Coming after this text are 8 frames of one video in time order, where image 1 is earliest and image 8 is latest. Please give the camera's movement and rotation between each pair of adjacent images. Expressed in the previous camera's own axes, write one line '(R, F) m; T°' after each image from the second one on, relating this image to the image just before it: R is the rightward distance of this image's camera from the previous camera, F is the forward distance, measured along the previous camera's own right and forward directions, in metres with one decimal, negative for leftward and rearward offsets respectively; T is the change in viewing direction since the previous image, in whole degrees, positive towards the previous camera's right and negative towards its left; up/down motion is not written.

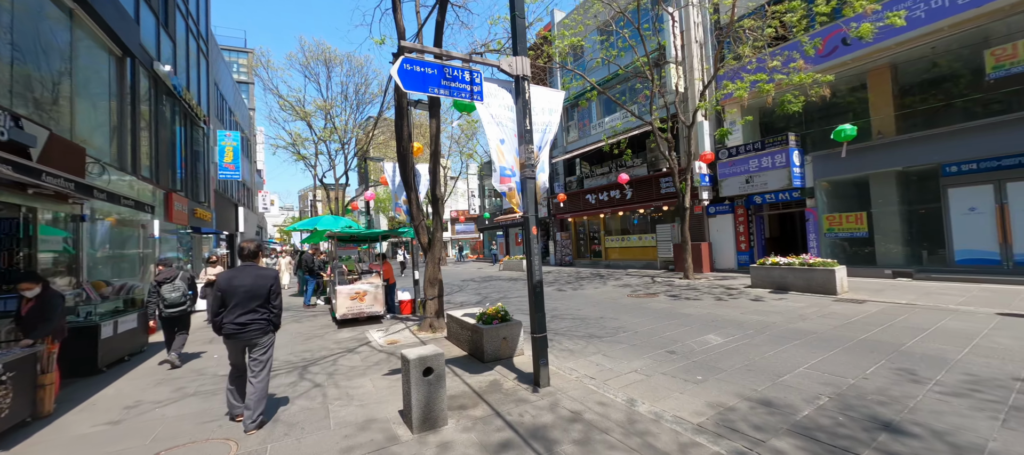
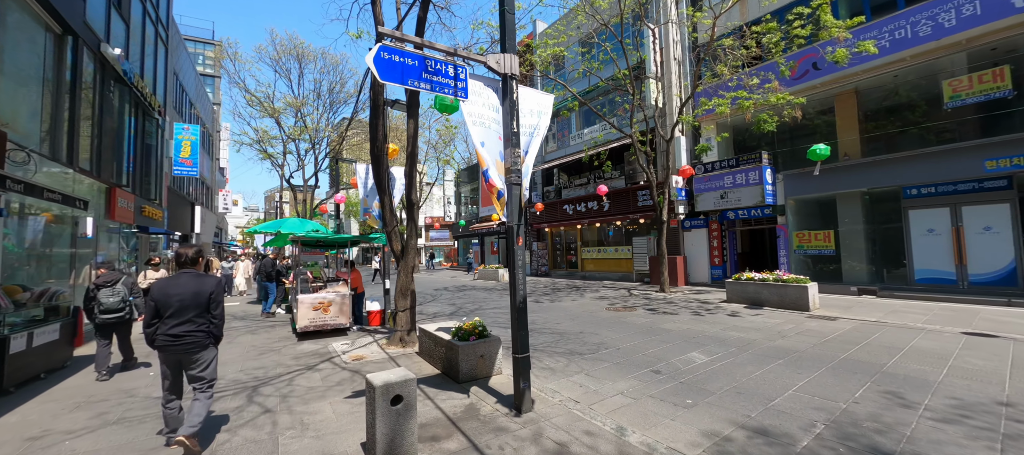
(-0.1, +0.3) m; +4°
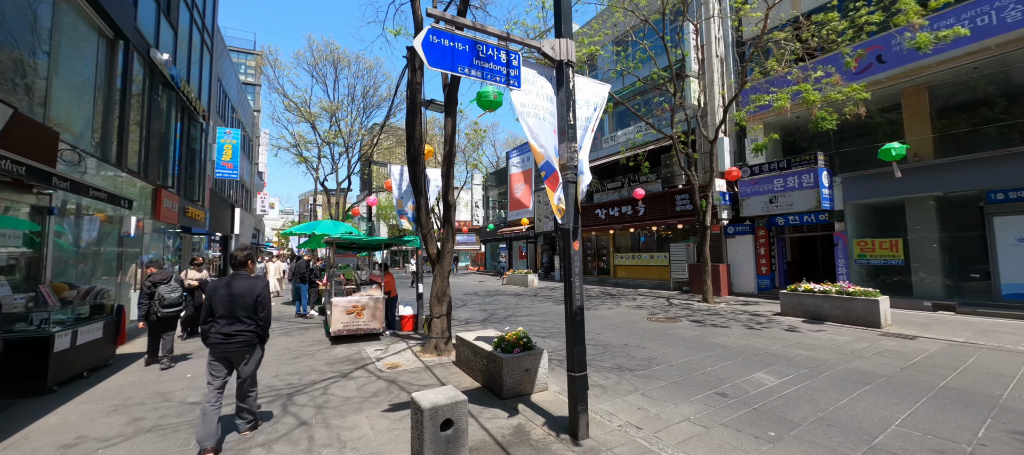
(-0.3, +0.4) m; -4°
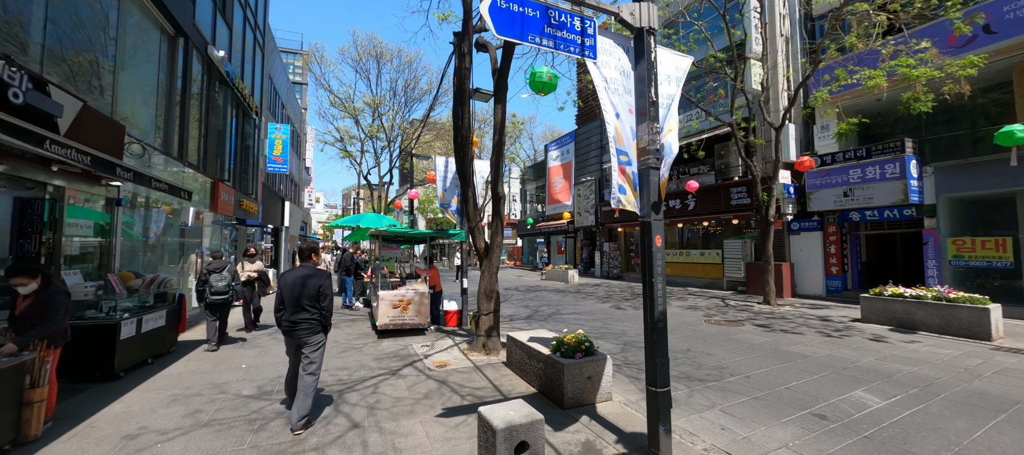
(-0.3, +0.4) m; -5°
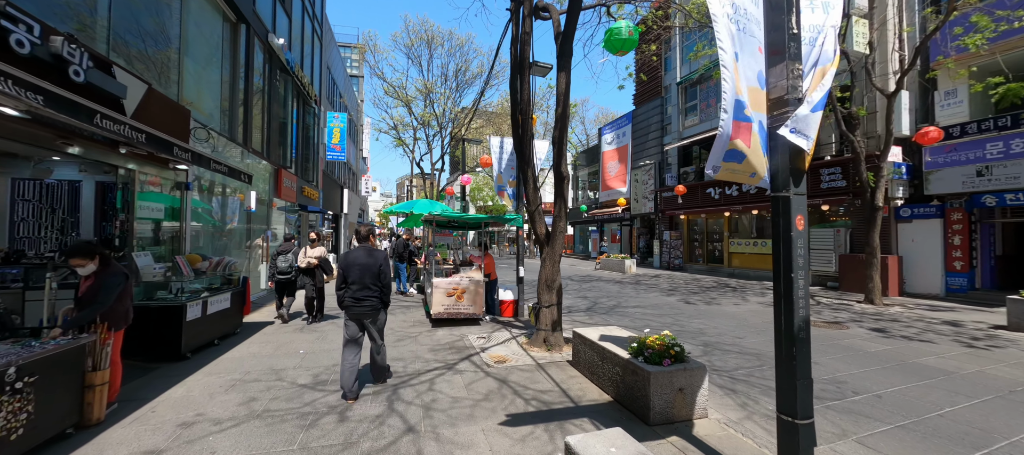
(-0.2, +0.6) m; -7°
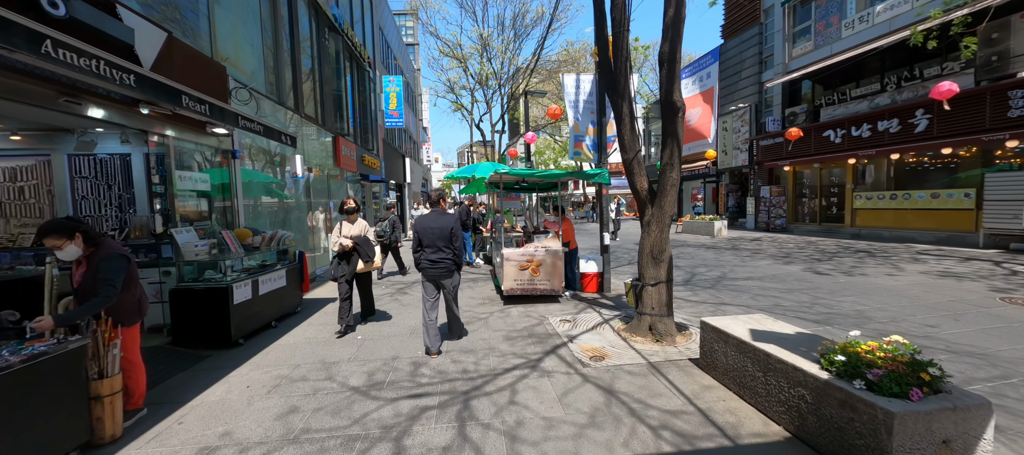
(-0.4, +1.3) m; -9°
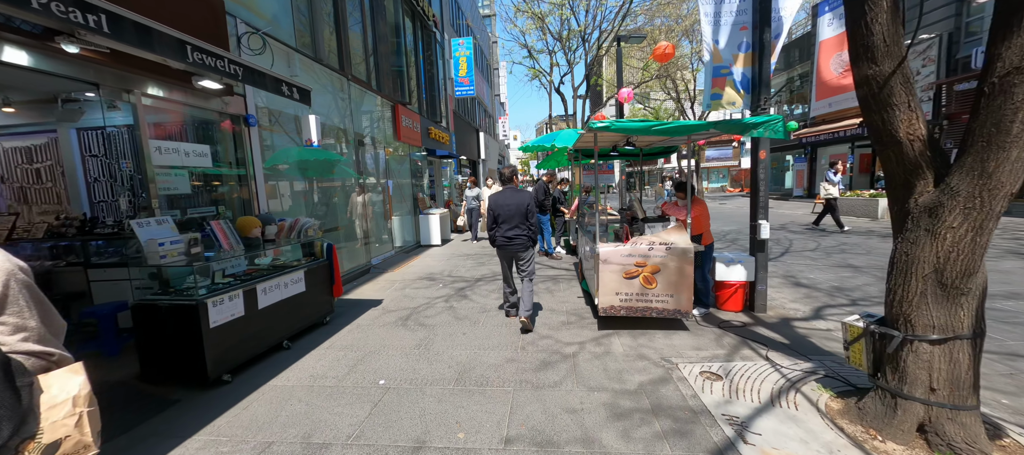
(-0.2, +2.0) m; -12°
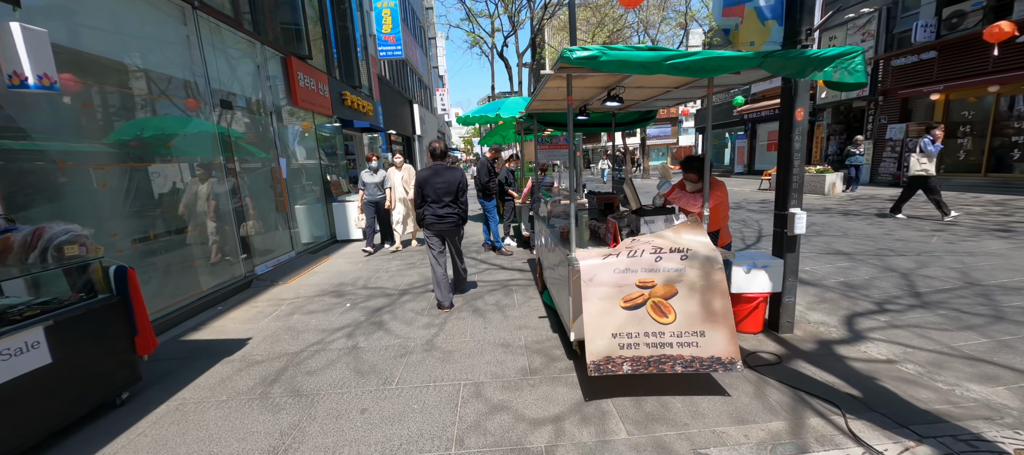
(+0.1, +1.6) m; +8°
